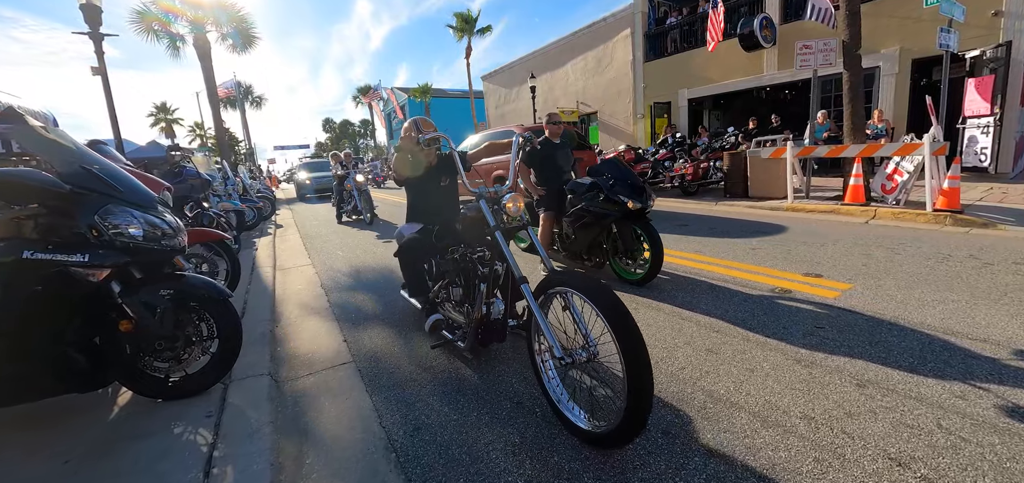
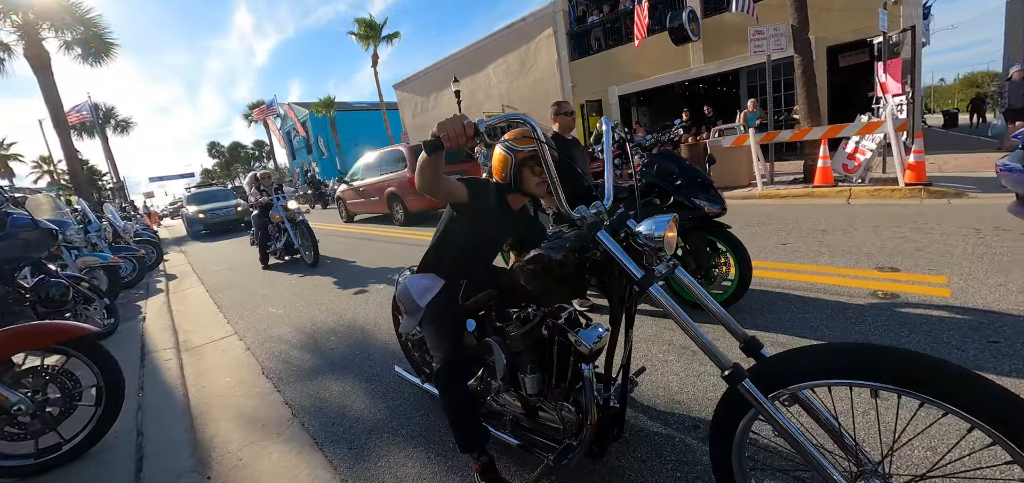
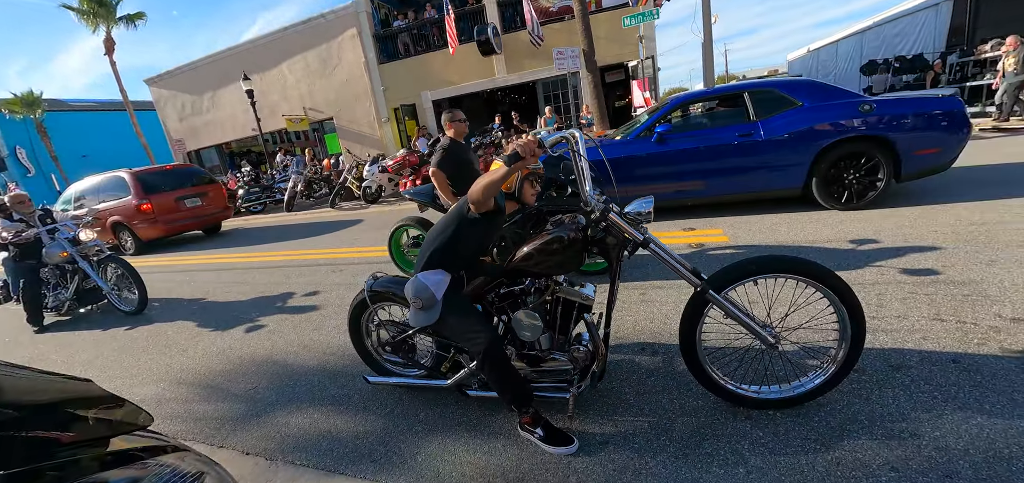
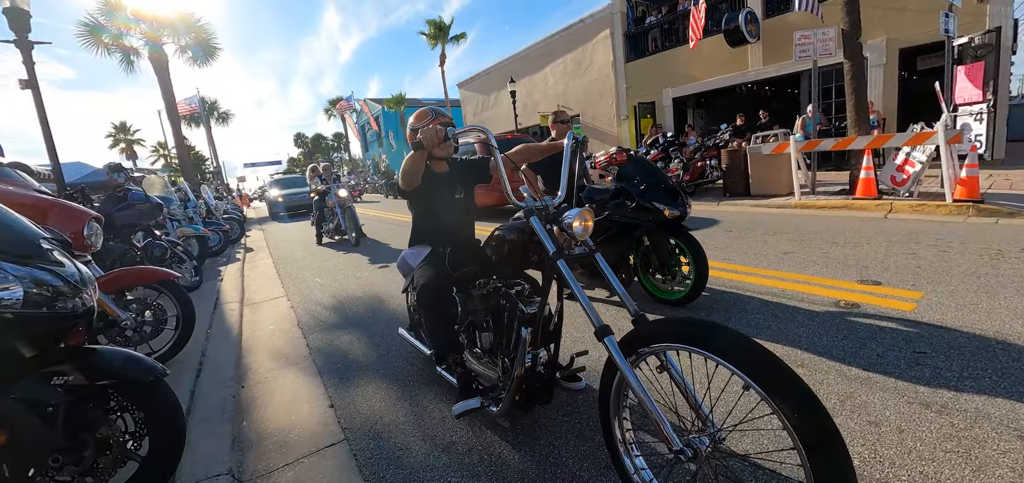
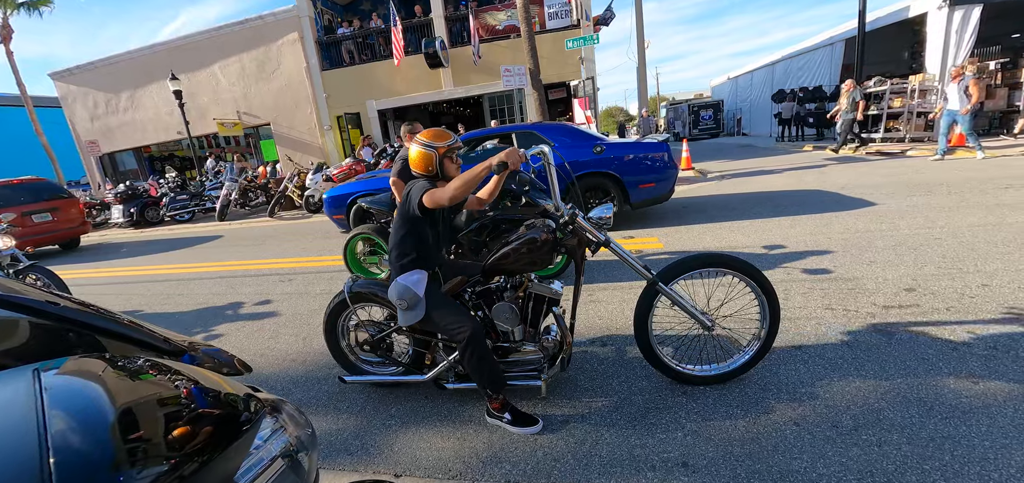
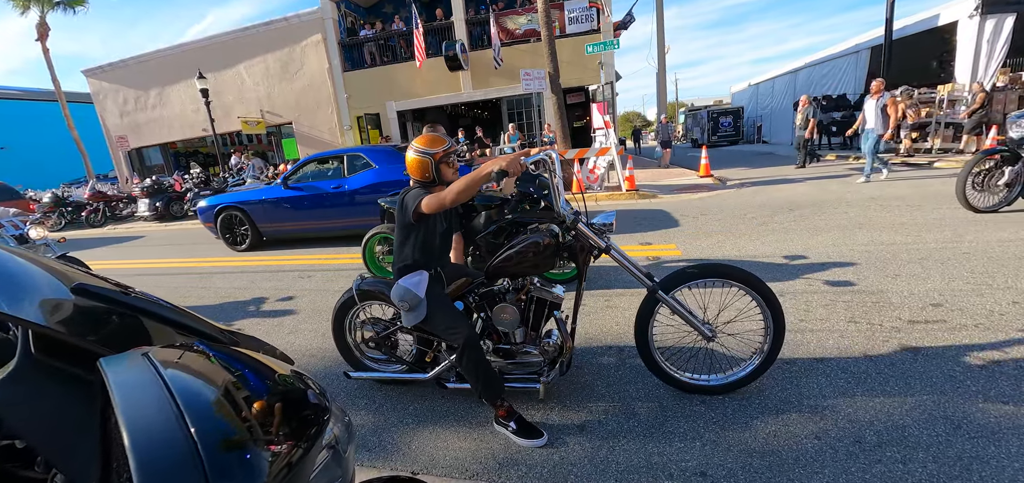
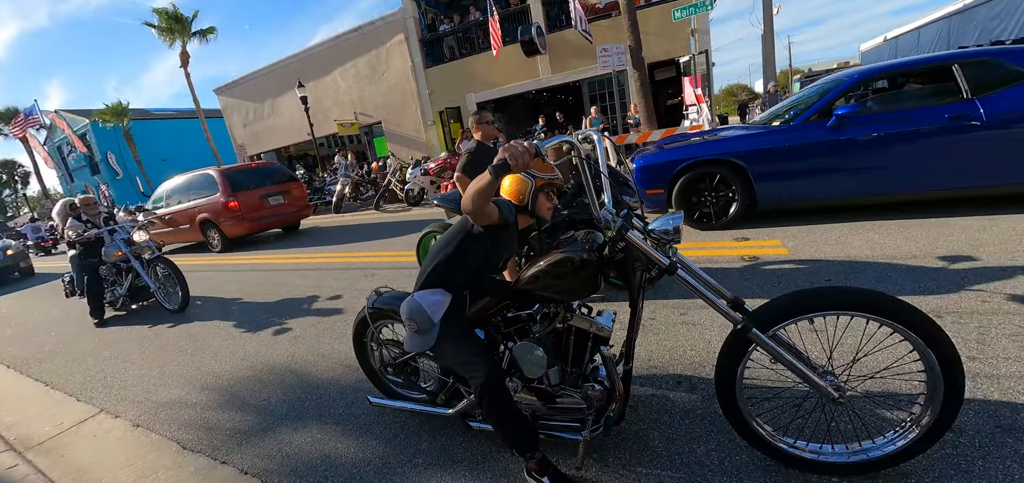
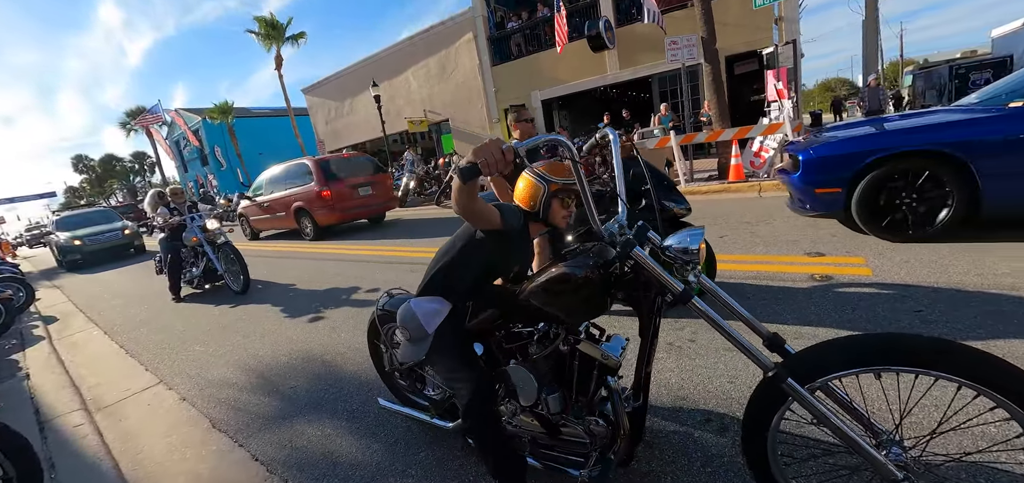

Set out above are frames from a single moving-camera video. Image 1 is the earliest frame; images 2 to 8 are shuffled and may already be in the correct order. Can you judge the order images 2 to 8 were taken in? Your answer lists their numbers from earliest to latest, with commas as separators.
4, 2, 8, 7, 3, 5, 6
